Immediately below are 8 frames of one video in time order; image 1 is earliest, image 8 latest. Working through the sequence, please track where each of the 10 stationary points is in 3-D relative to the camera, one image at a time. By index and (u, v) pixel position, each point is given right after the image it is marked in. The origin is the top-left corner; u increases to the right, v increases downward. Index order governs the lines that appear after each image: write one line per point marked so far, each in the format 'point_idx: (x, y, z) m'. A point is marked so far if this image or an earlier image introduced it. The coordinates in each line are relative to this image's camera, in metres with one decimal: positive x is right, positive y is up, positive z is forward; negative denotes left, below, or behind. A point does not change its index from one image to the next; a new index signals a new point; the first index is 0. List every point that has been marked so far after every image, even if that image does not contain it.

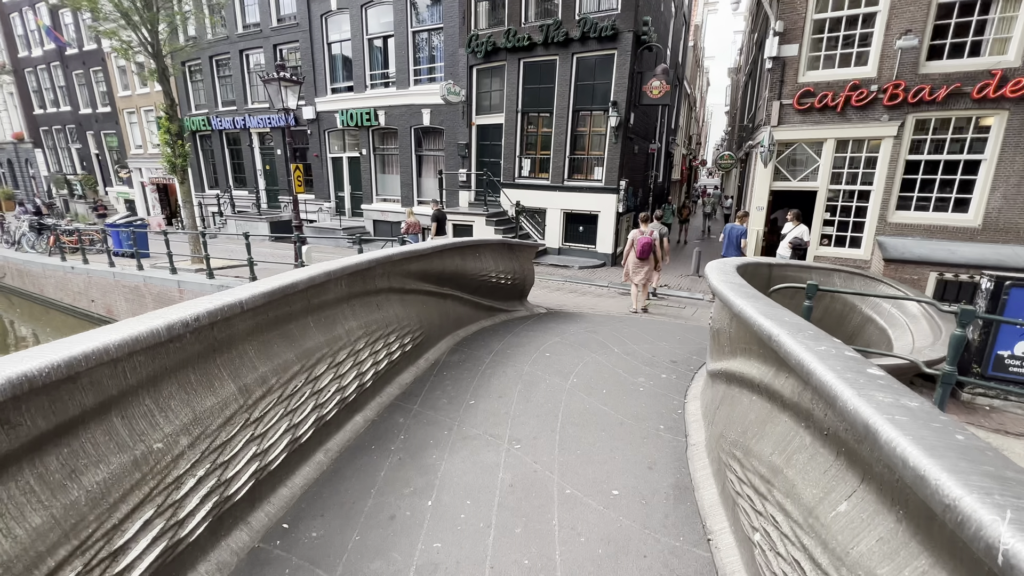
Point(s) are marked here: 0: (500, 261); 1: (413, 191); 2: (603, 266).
0: (-0.1, +0.4, +6.0) m
1: (-3.6, +3.6, +16.5) m
2: (+2.6, +0.6, +13.2) m
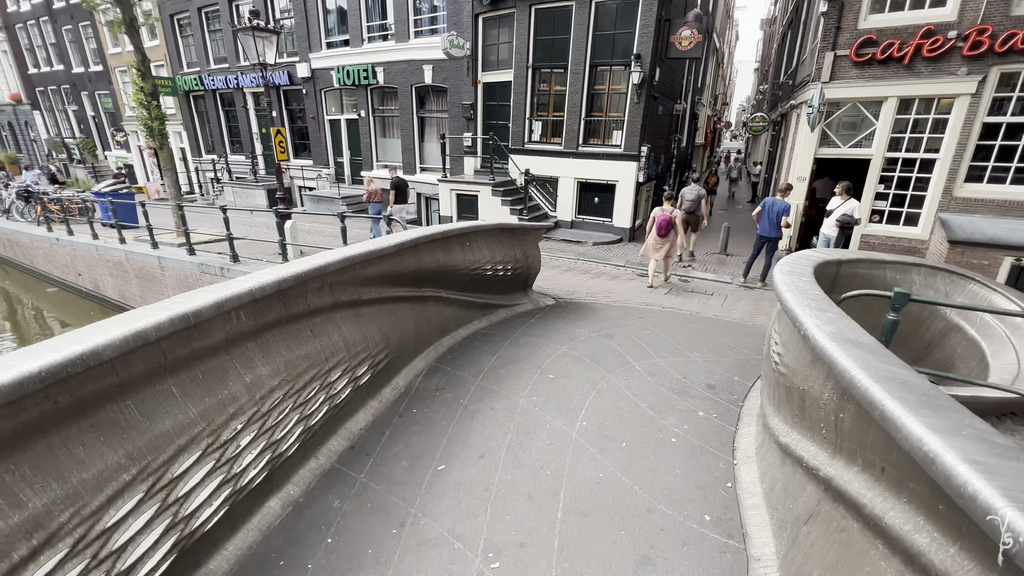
0: (-0.1, +0.4, +5.0) m
1: (-3.3, +4.5, +15.3) m
2: (+2.9, +1.2, +12.0) m
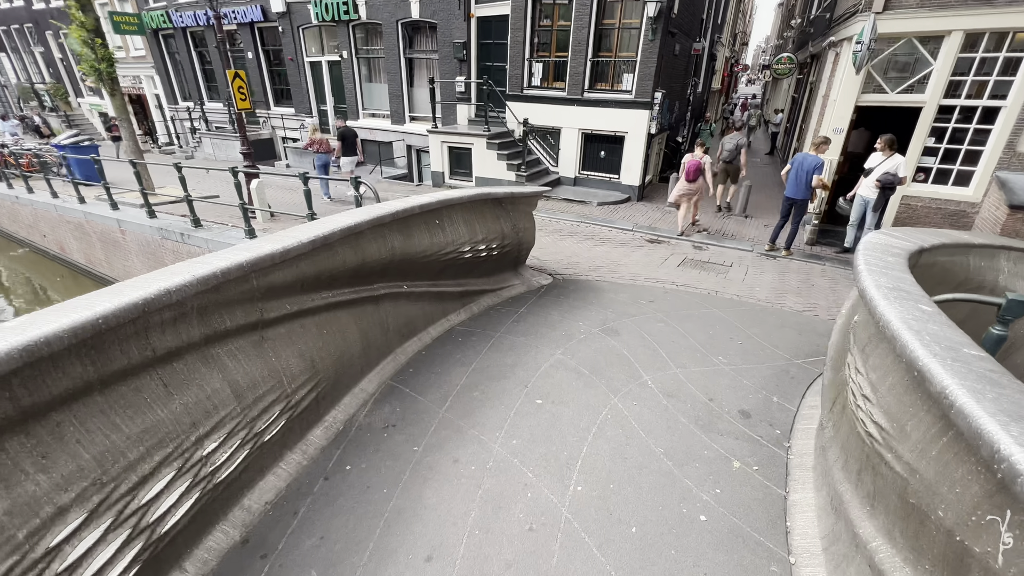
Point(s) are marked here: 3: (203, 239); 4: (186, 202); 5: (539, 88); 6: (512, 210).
0: (-0.3, +0.6, +4.1) m
1: (-3.3, +5.7, +13.9) m
2: (+2.8, +2.1, +10.9) m
3: (-5.2, +0.8, +7.6) m
4: (-5.8, +1.5, +8.0) m
5: (+0.7, +5.1, +11.5) m
6: (0.0, +0.8, +4.6) m
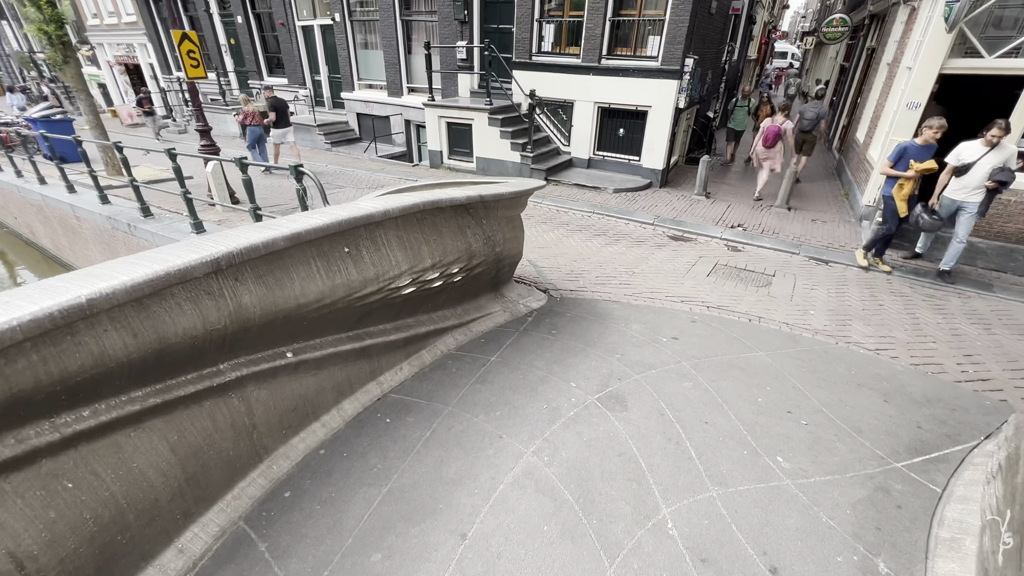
0: (-0.5, +0.3, +2.9) m
1: (-3.1, +5.9, +12.5) m
2: (+2.9, +2.1, +9.5) m
3: (-5.3, +0.8, +6.6) m
4: (-5.8, +1.6, +7.0) m
5: (+0.8, +5.2, +10.0) m
6: (-0.2, +0.5, +3.4) m
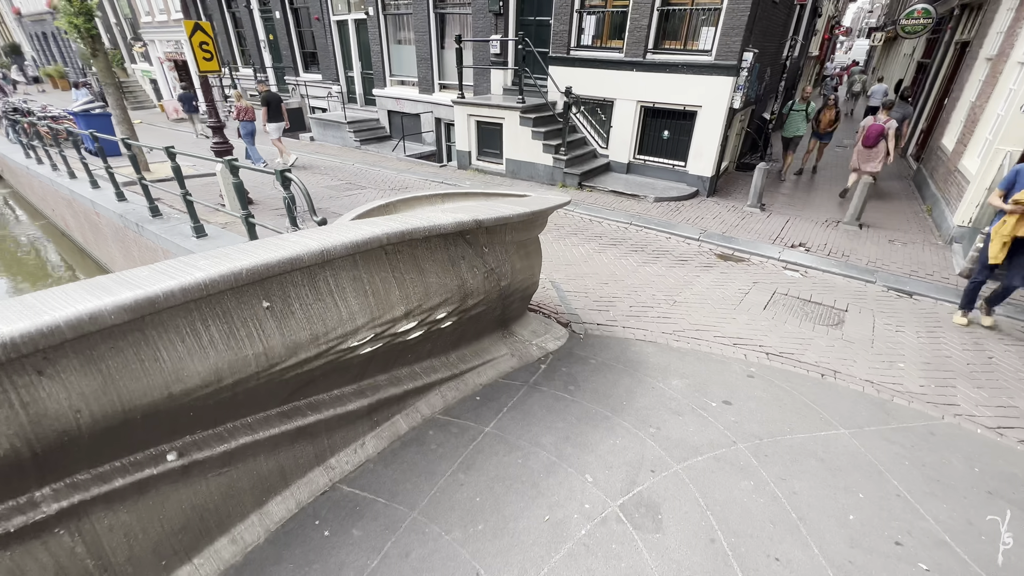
0: (-0.5, 0.0, +2.2) m
1: (-2.1, +5.8, +12.0) m
2: (+3.4, +1.7, +8.5) m
3: (-4.9, +0.8, +6.2) m
4: (-5.4, +1.5, +6.7) m
5: (+1.6, +4.9, +9.2) m
6: (-0.1, +0.3, +2.6) m
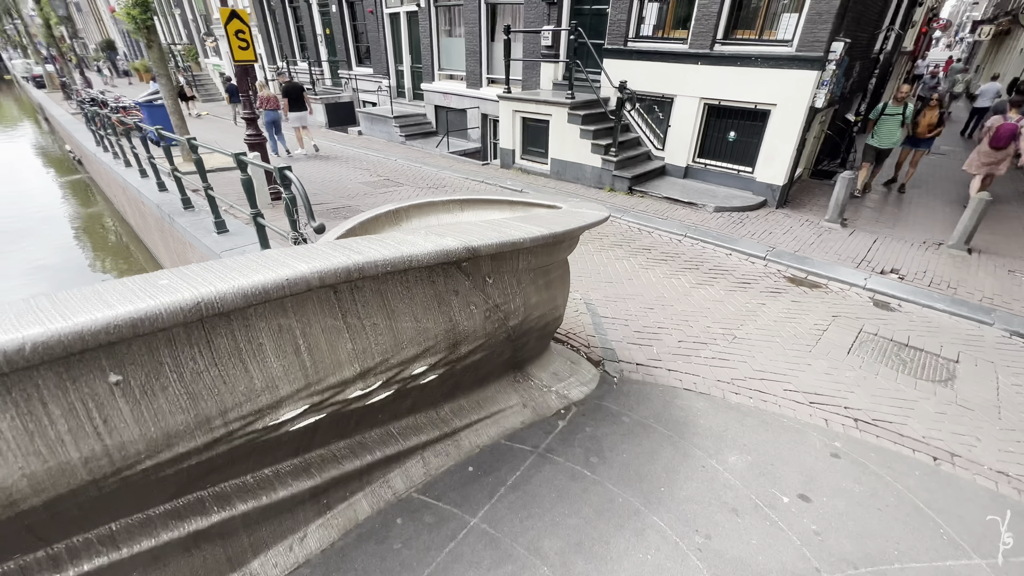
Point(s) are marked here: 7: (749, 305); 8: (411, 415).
0: (-0.5, -0.1, +1.6) m
1: (-0.8, +5.7, +11.5) m
2: (+4.2, +1.4, +7.5) m
3: (-4.5, +0.8, +6.1) m
4: (-4.9, +1.6, +6.6) m
5: (+2.5, +4.6, +8.4) m
6: (-0.1, +0.1, +2.0) m
7: (+2.5, -0.2, +4.7) m
8: (-0.5, -0.6, +2.0) m
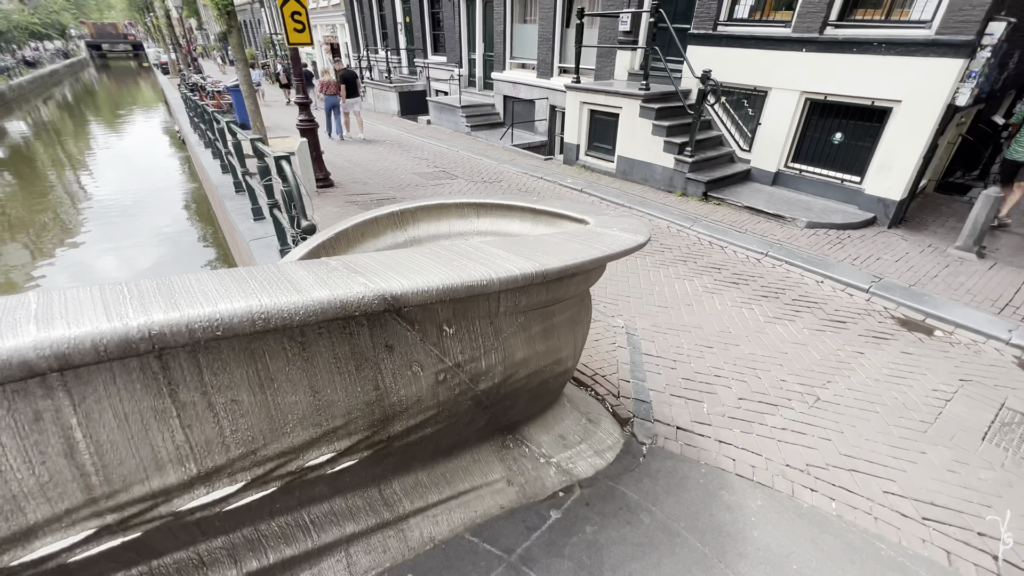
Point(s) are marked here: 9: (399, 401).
0: (-0.7, -0.3, +1.1) m
1: (+1.0, +5.7, +10.8) m
2: (+4.9, +0.9, +6.2) m
3: (-3.8, +1.1, +6.1) m
4: (-4.1, +1.9, +6.6) m
5: (+3.7, +4.2, +7.2) m
6: (-0.2, -0.1, +1.5) m
7: (+2.7, -0.6, +3.7) m
8: (-0.6, -0.7, +1.5) m
9: (-0.3, -0.3, +1.4) m
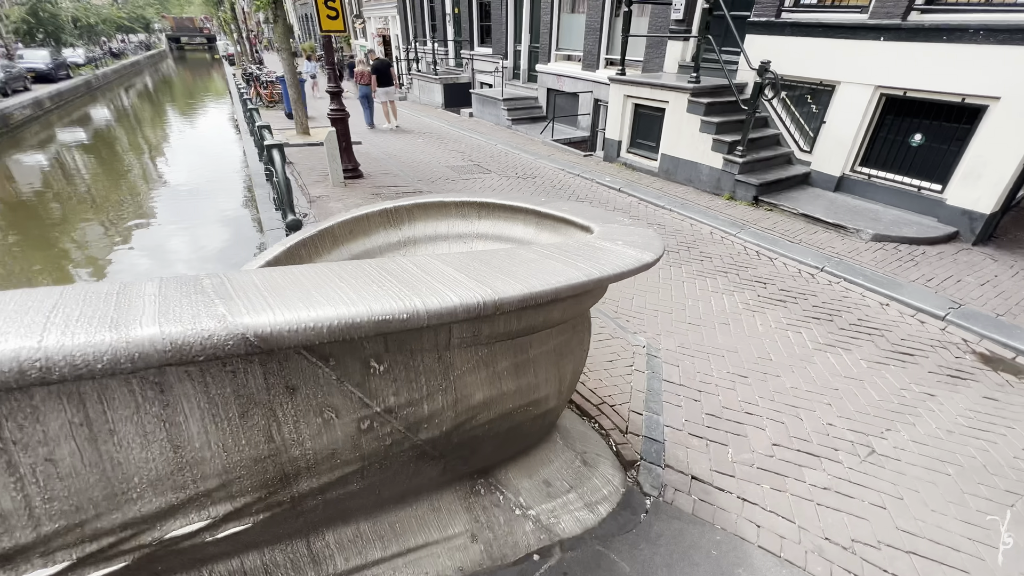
0: (-0.8, -0.3, +0.8) m
1: (+2.0, +5.6, +10.2) m
2: (+5.2, +0.6, +5.4) m
3: (-3.5, +1.2, +6.1) m
4: (-3.6, +2.0, +6.6) m
5: (+4.3, +4.0, +6.5) m
6: (-0.3, -0.2, +1.2) m
7: (+2.8, -0.8, +3.1) m
8: (-0.8, -0.8, +1.3) m
9: (-0.5, -0.4, +1.1) m
